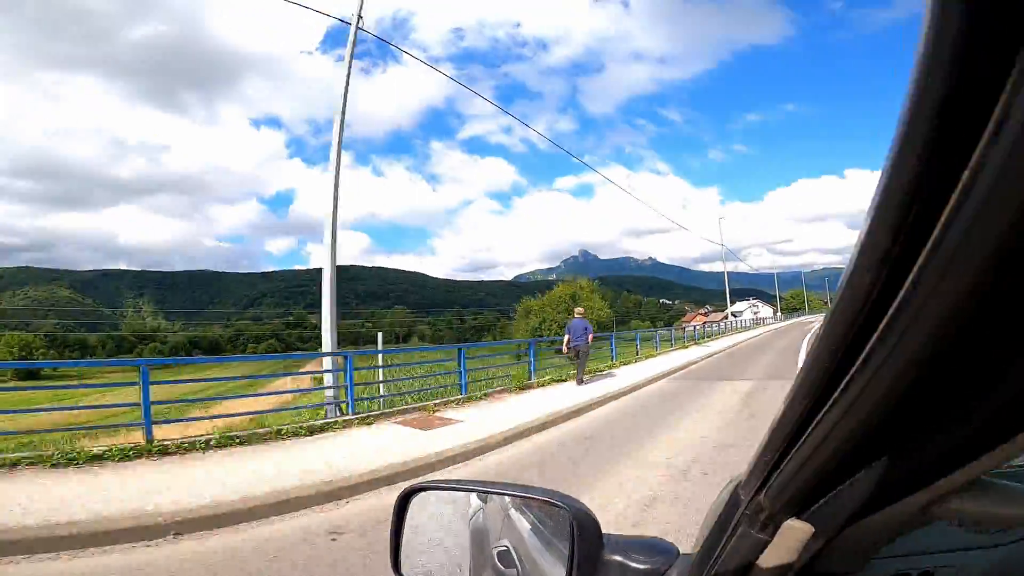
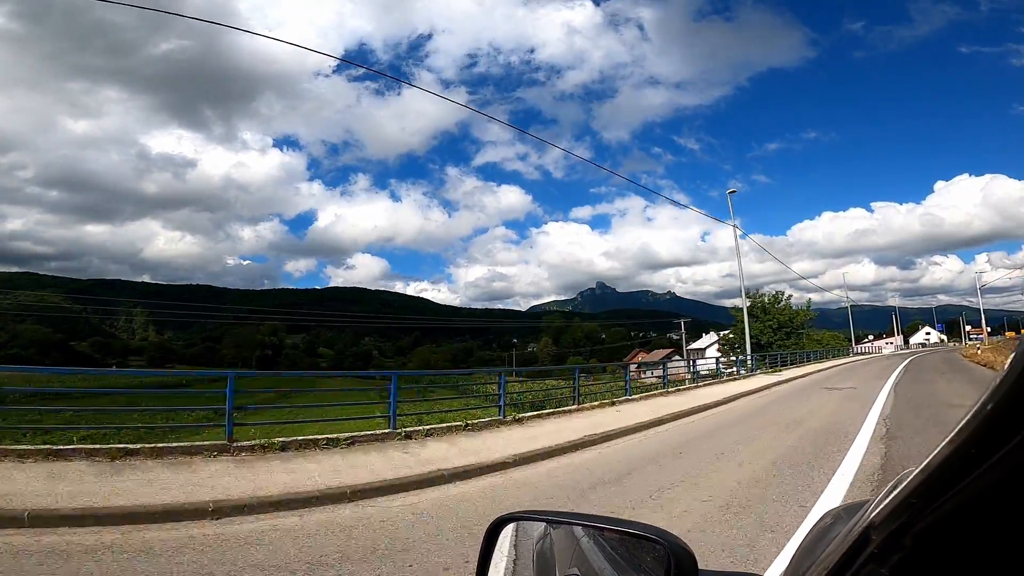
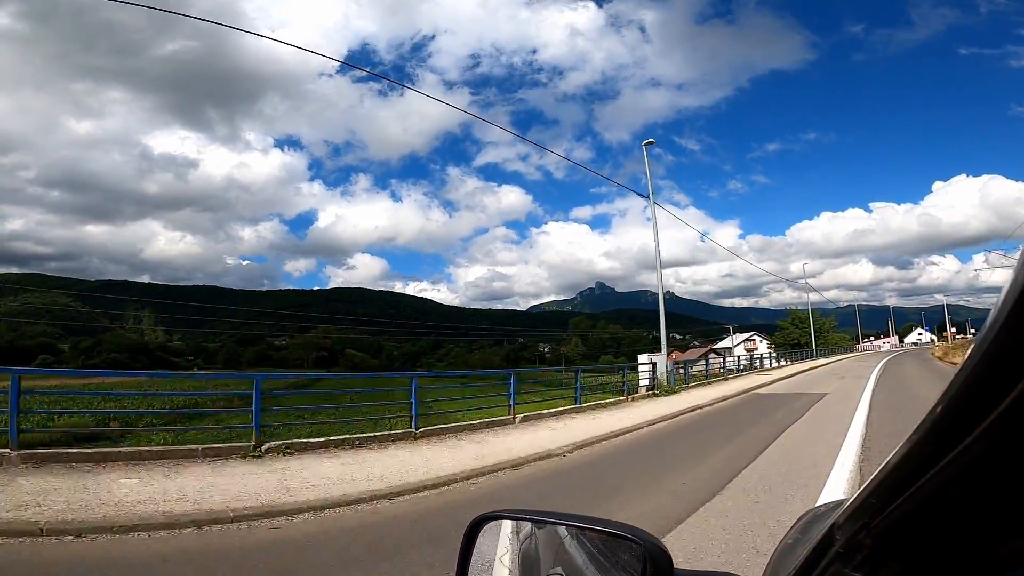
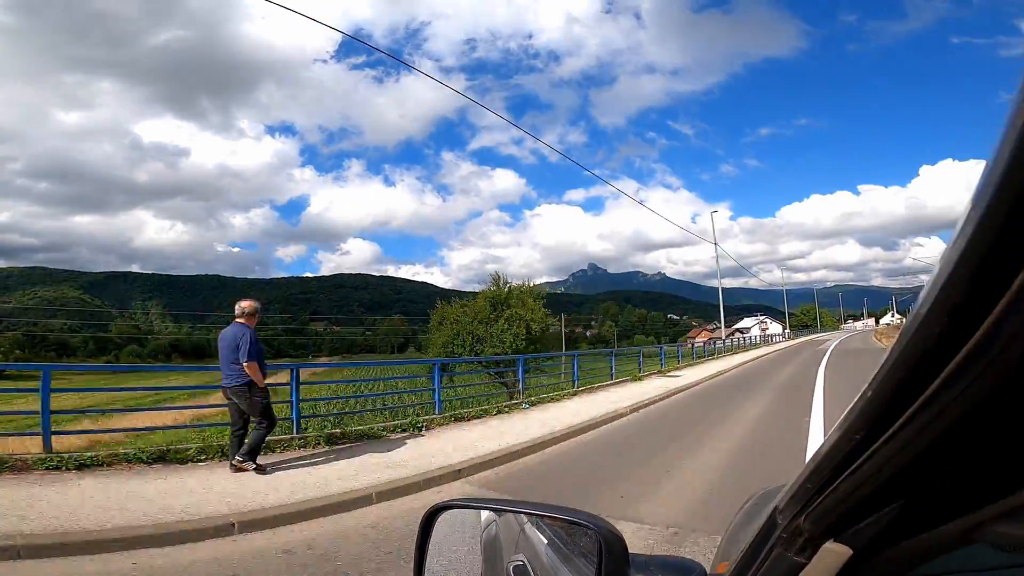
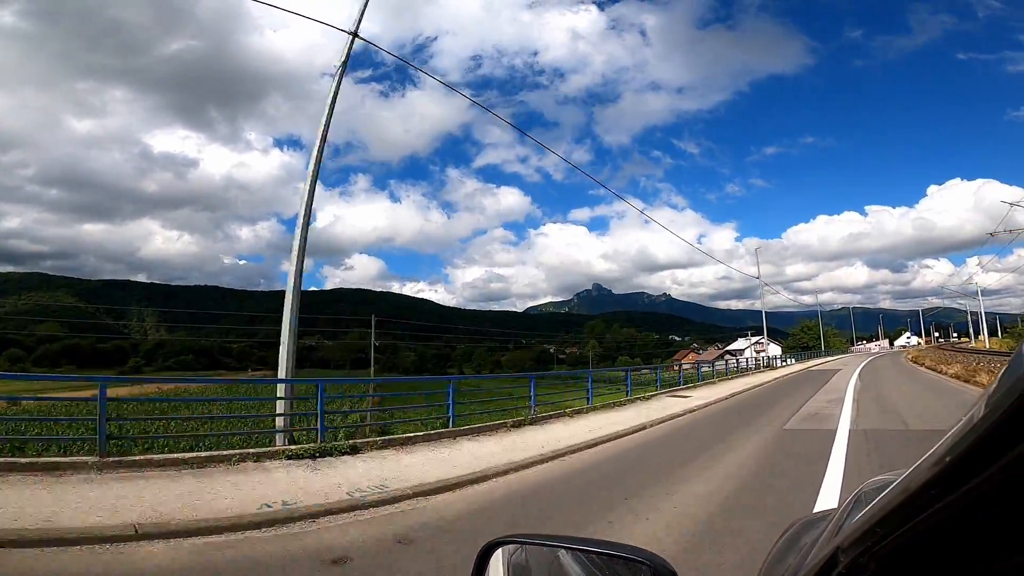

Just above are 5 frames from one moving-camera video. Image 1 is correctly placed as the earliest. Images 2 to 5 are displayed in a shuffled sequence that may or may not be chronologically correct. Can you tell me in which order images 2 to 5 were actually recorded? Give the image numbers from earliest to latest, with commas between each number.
4, 5, 3, 2
